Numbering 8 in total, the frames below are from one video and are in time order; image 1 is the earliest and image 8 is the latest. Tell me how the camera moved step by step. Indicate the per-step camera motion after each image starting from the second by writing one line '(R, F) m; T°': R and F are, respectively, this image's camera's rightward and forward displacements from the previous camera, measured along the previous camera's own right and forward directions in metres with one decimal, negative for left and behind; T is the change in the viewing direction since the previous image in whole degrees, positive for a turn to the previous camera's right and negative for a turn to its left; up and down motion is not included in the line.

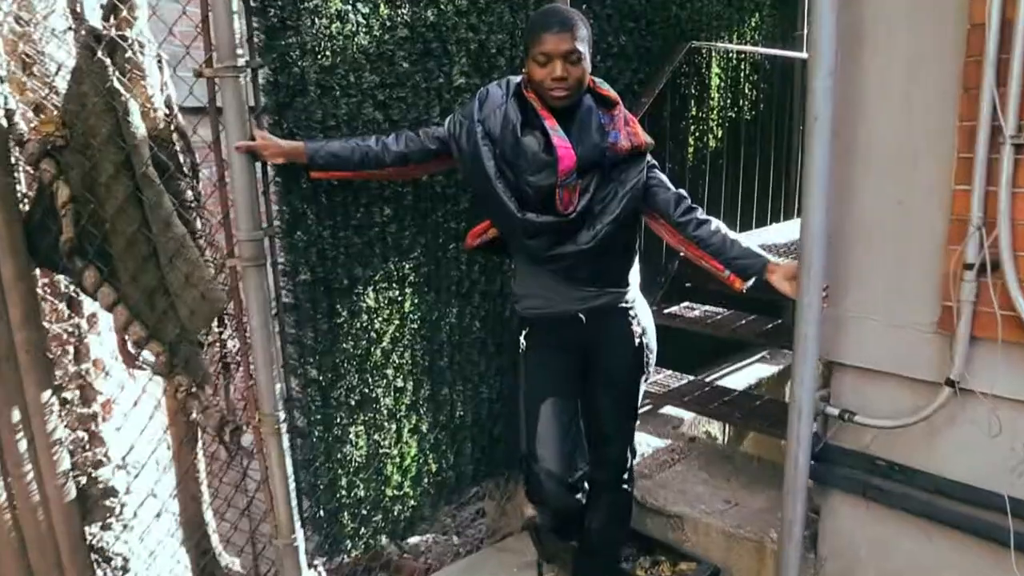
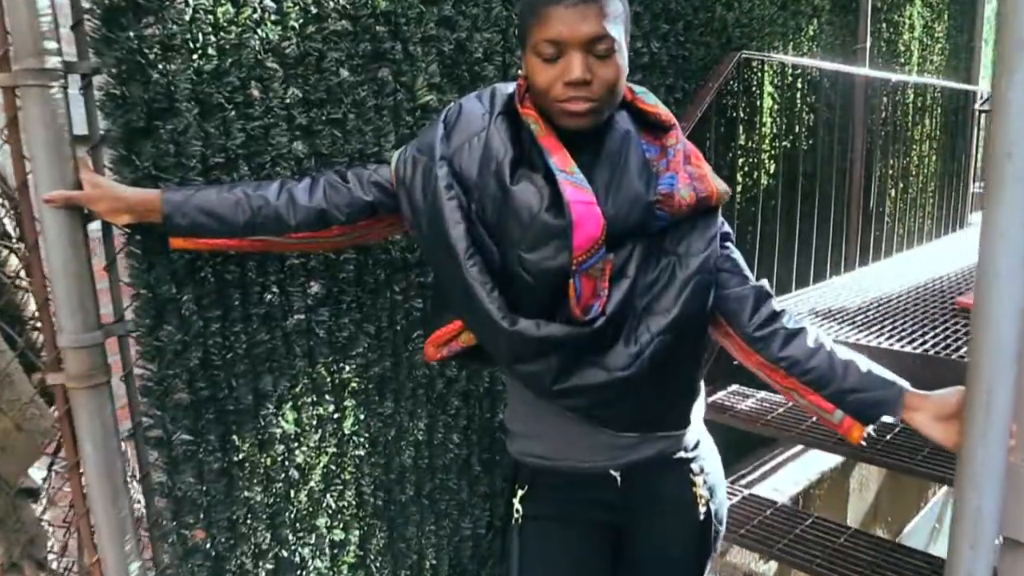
(0.0, +0.8) m; -1°
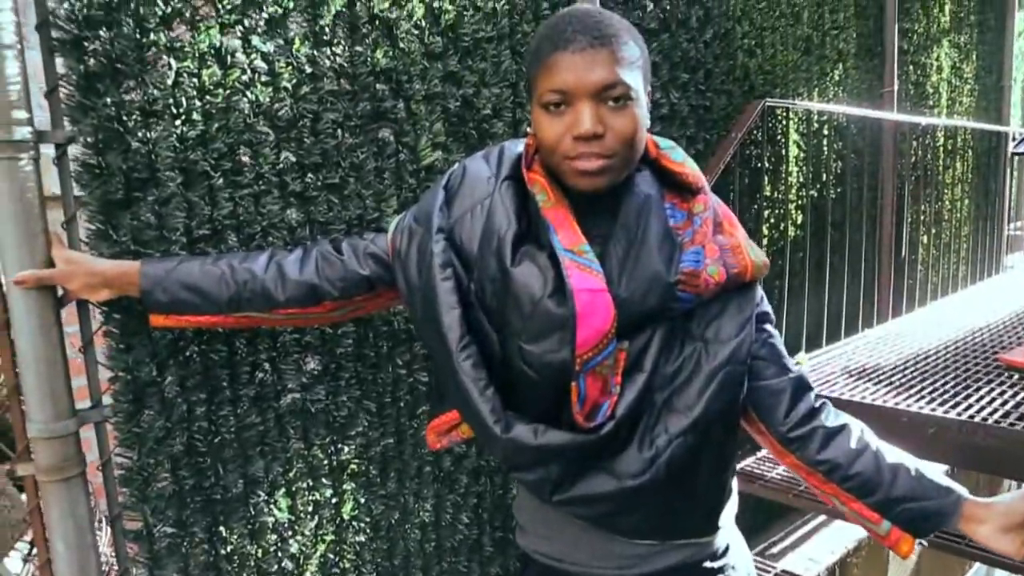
(0.0, +0.1) m; -2°
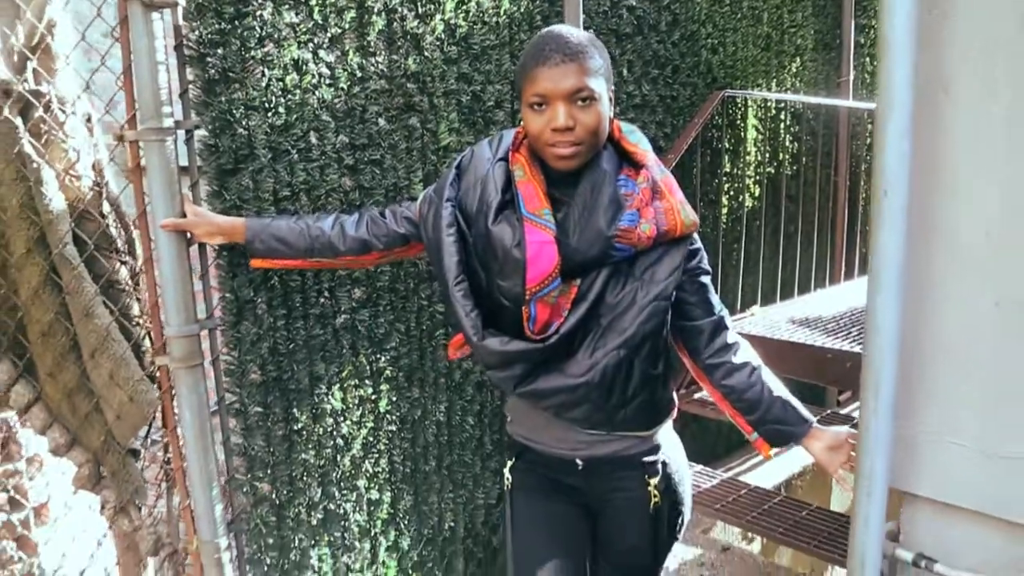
(0.0, -0.5) m; 0°
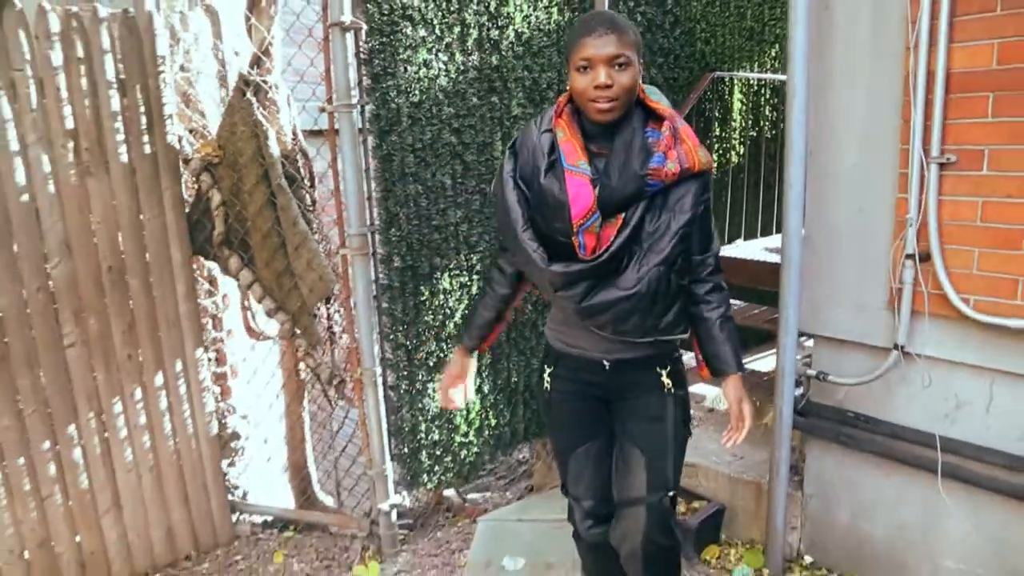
(-0.1, -1.0) m; -1°
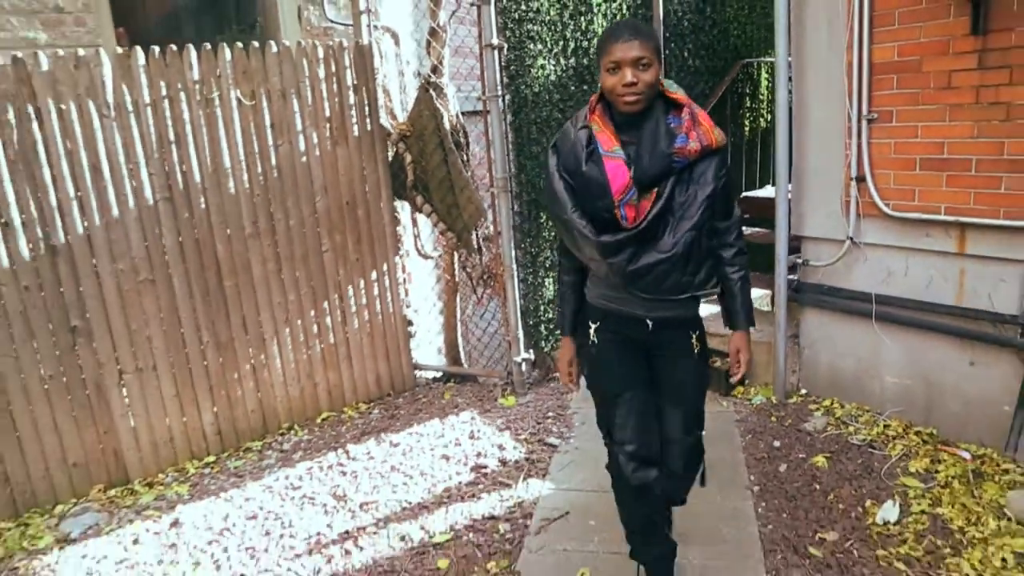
(-0.1, -1.6) m; -5°
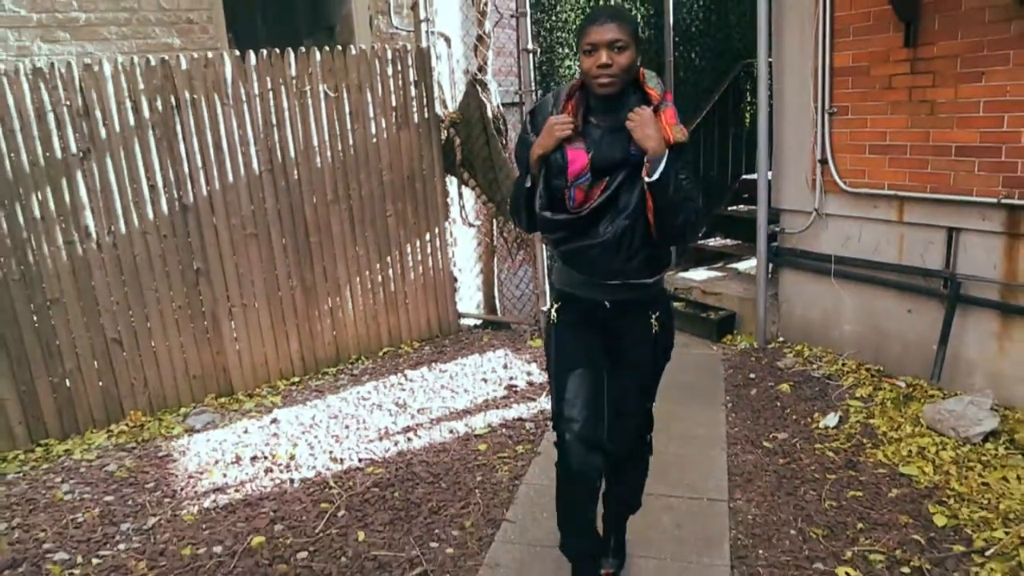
(0.0, -1.0) m; -2°
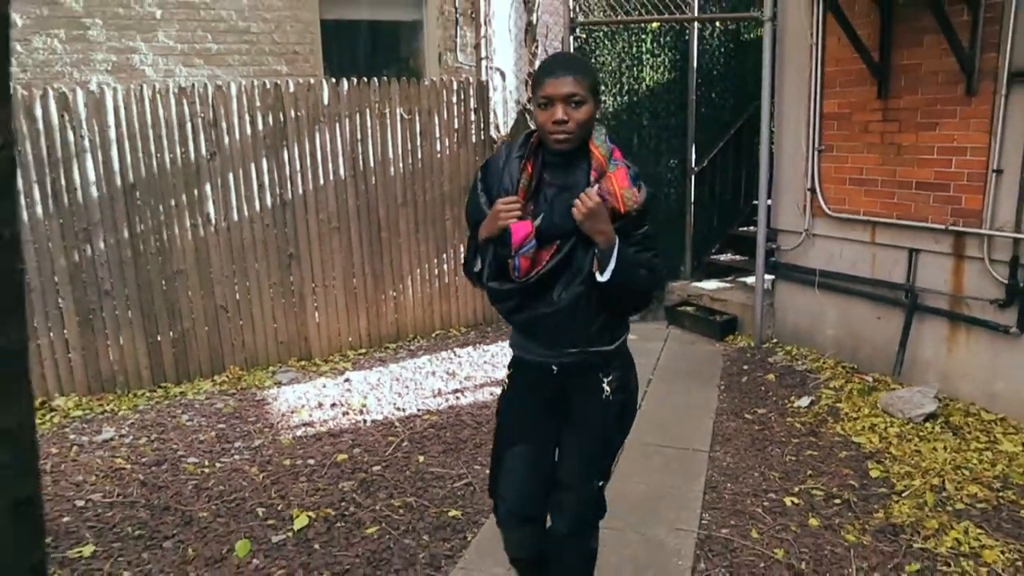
(0.0, -1.0) m; -2°
